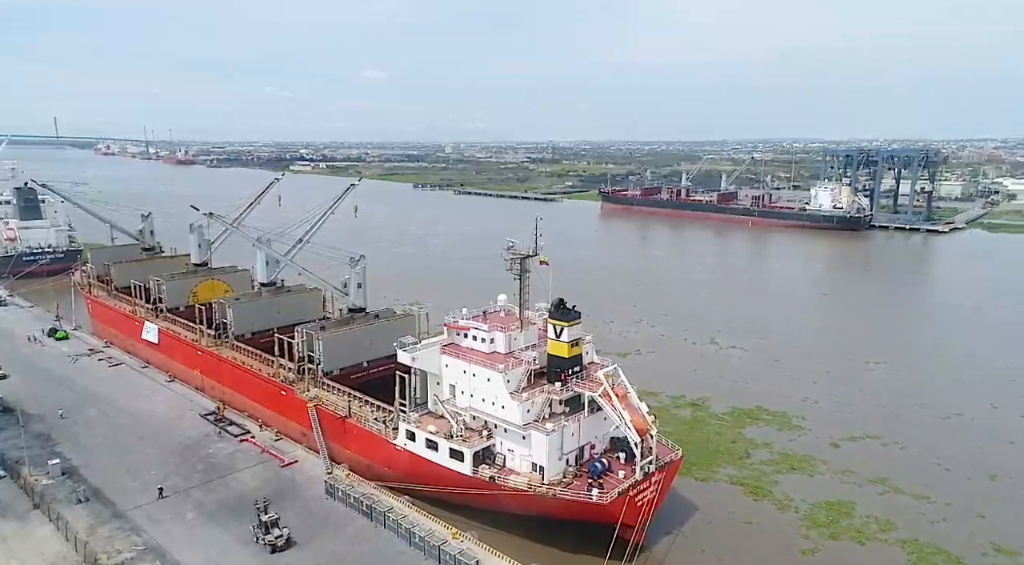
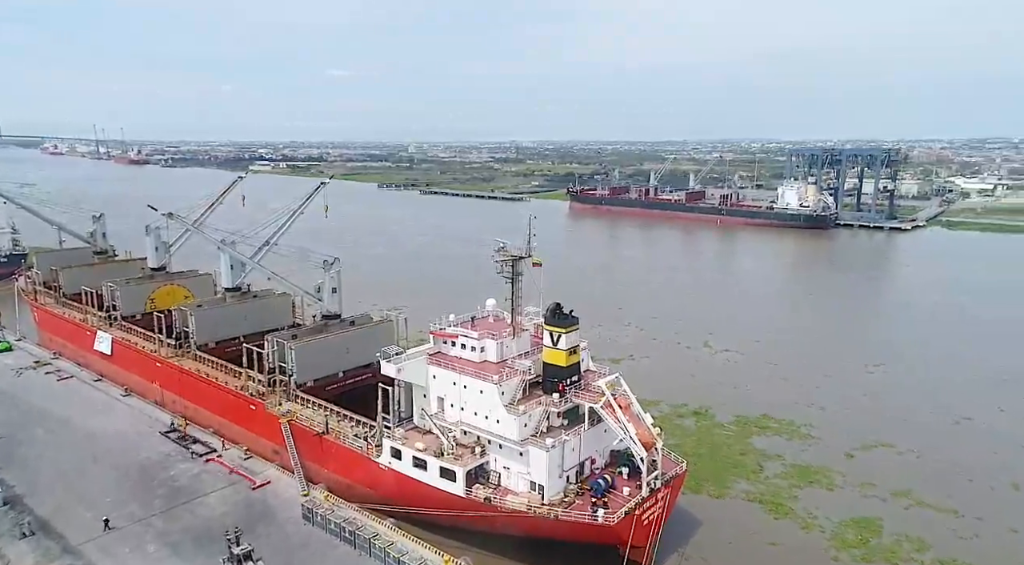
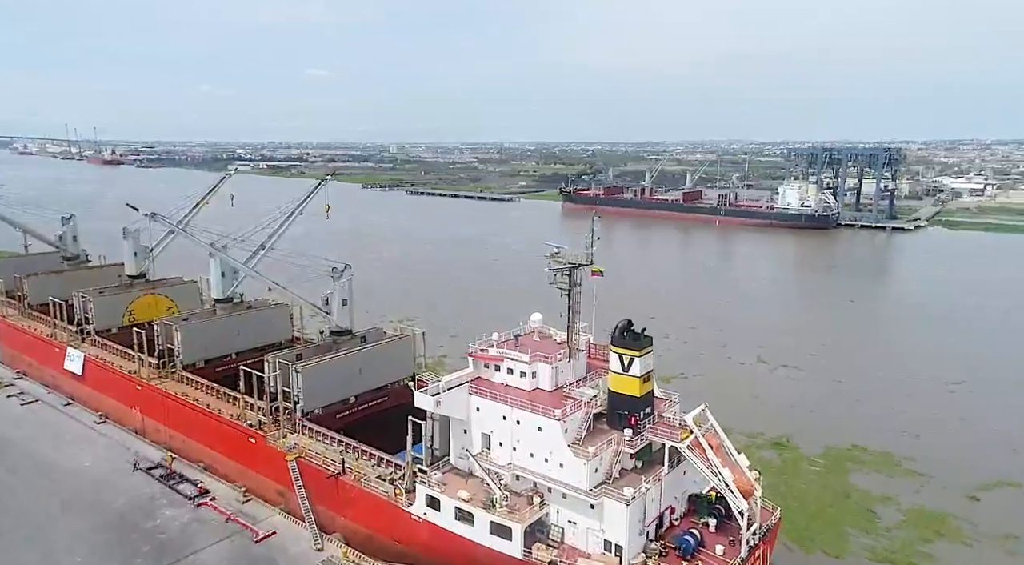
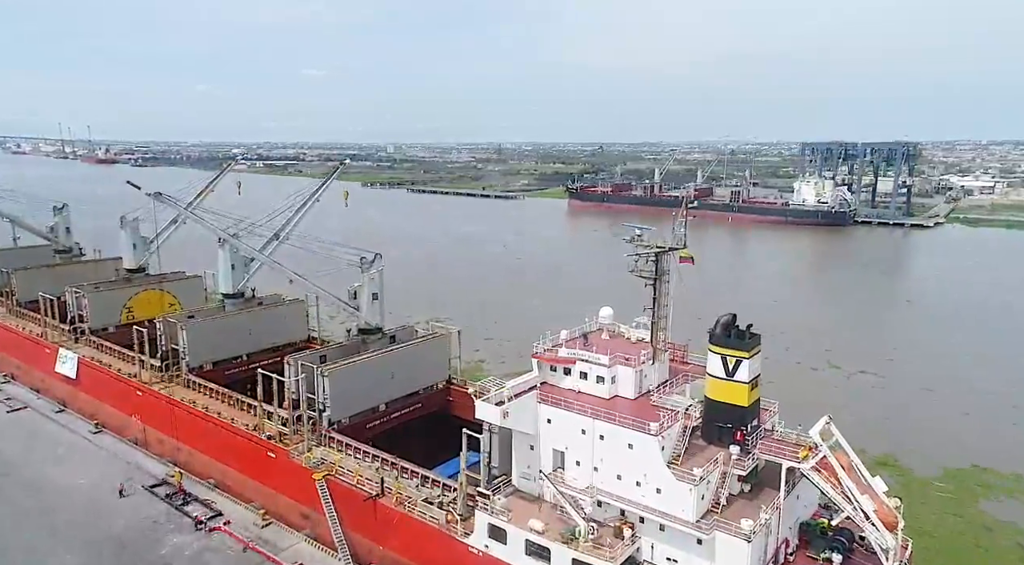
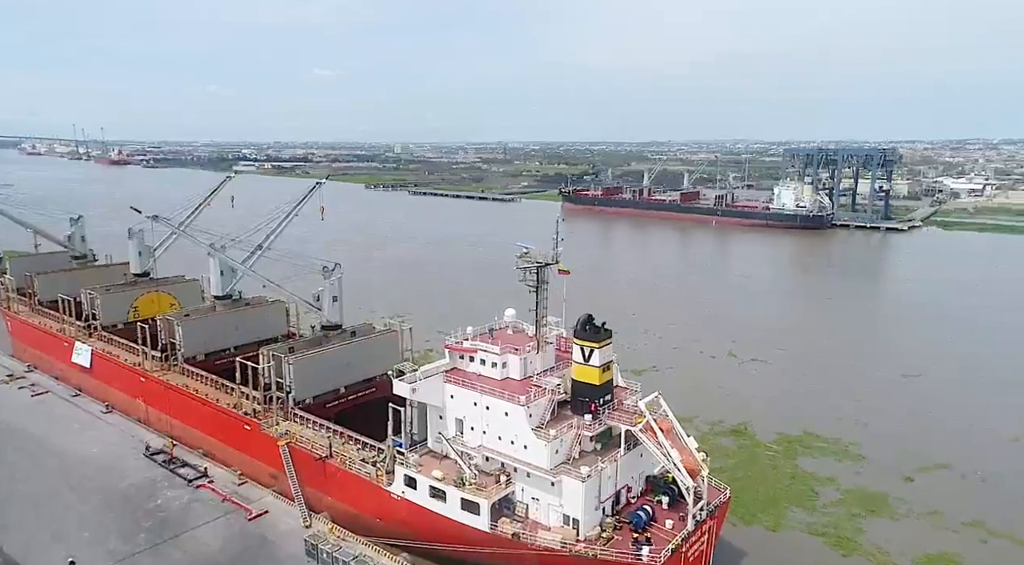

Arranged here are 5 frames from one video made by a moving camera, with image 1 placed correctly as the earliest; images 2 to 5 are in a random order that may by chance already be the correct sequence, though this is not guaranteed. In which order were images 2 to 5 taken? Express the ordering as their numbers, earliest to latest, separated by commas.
2, 5, 3, 4
